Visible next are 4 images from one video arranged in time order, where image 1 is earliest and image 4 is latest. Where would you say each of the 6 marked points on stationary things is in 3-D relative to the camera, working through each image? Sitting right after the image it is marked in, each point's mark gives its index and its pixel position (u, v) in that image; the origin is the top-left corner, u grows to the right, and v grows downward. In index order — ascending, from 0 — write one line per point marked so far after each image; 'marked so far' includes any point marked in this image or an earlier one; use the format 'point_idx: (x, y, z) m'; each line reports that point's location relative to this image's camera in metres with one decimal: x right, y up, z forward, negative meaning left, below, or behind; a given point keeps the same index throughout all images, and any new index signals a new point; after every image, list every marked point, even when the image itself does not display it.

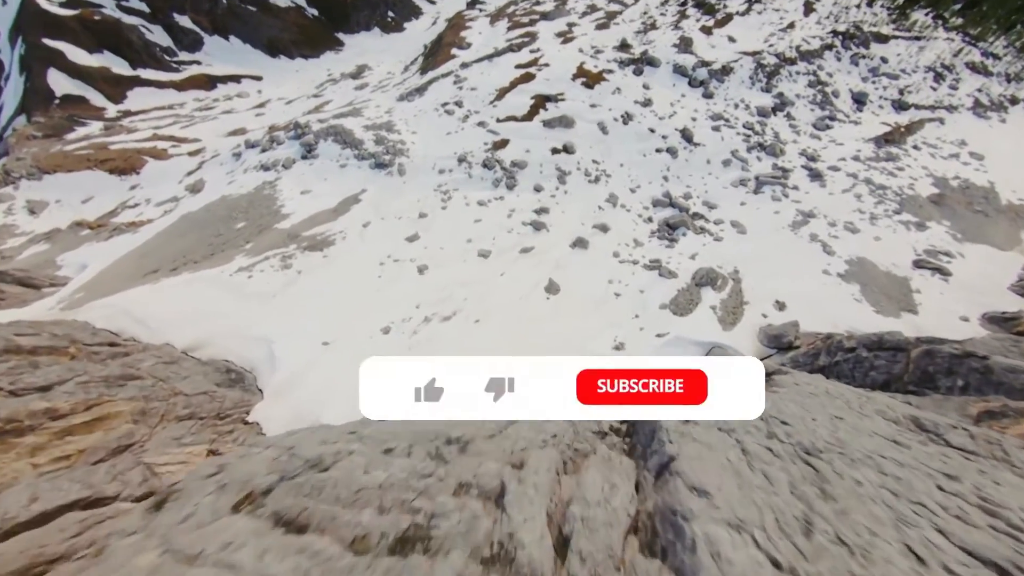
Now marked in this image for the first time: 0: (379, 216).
0: (-5.2, +2.9, +16.1) m
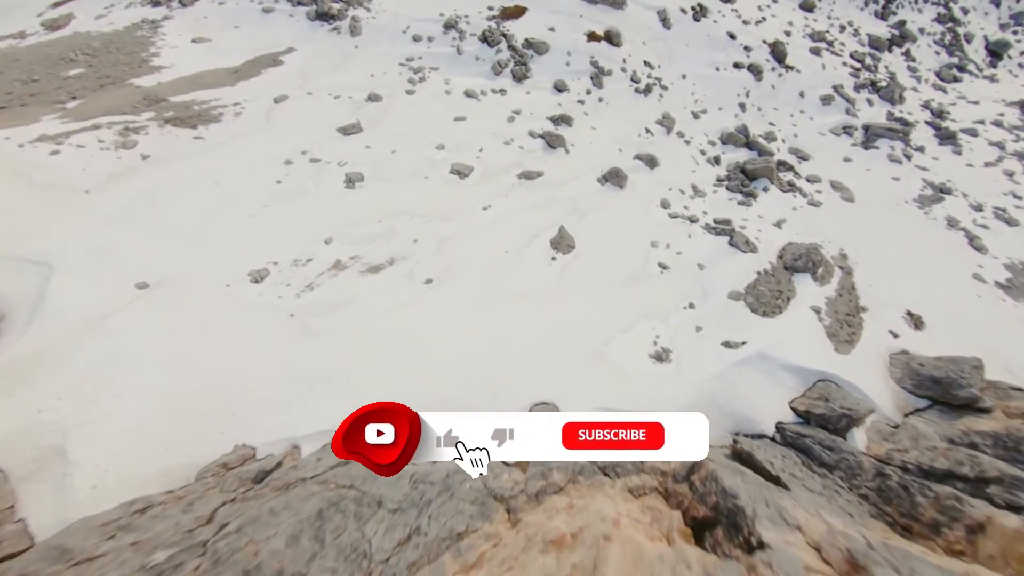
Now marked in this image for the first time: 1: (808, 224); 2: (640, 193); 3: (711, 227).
0: (-5.1, +4.9, +10.1) m
1: (+7.6, +1.7, +10.6) m
2: (+3.2, +2.3, +10.2) m
3: (+4.7, +1.4, +9.8) m
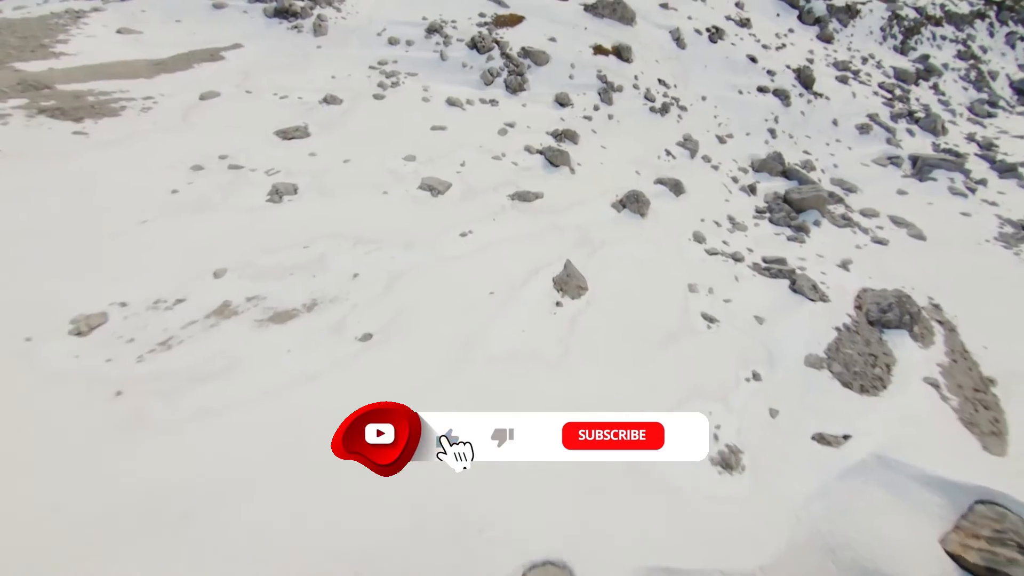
0: (-5.2, +3.9, +8.0) m
1: (+7.4, +0.5, +8.3) m
2: (+3.0, +1.3, +7.9) m
3: (+4.5, +0.4, +7.5) m
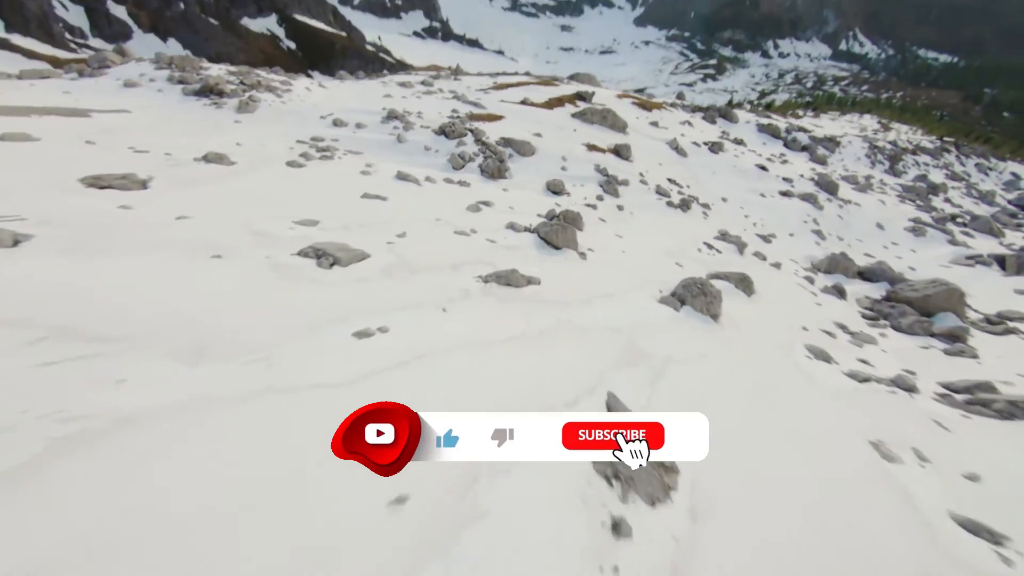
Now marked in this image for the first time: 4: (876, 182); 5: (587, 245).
0: (-5.6, +1.9, +5.4) m
1: (+7.2, -1.2, +4.8) m
2: (+2.7, -0.4, +4.6) m
3: (+4.3, -1.0, +3.9) m
4: (+12.5, +3.6, +14.1) m
5: (+1.0, +0.6, +5.7) m
